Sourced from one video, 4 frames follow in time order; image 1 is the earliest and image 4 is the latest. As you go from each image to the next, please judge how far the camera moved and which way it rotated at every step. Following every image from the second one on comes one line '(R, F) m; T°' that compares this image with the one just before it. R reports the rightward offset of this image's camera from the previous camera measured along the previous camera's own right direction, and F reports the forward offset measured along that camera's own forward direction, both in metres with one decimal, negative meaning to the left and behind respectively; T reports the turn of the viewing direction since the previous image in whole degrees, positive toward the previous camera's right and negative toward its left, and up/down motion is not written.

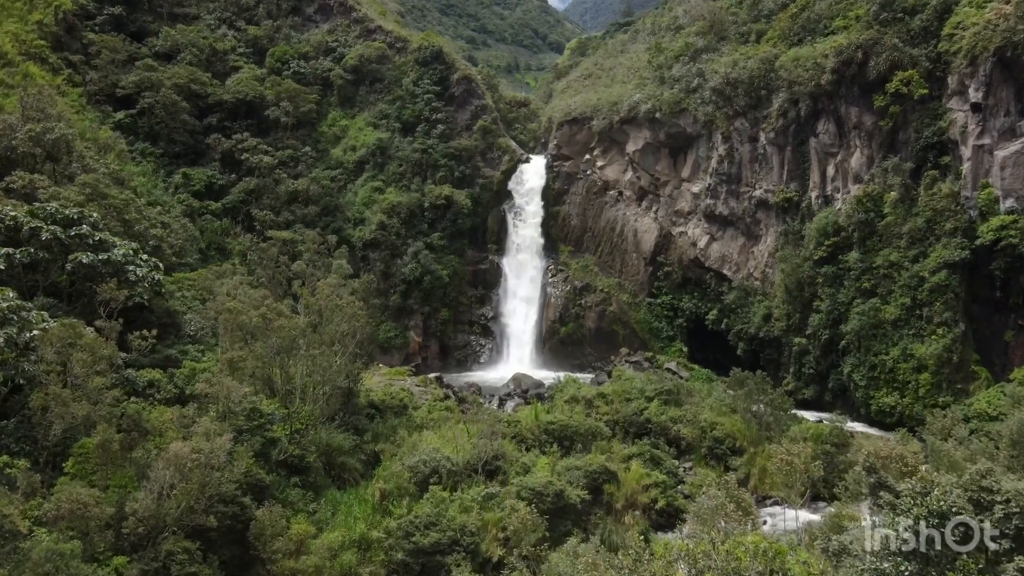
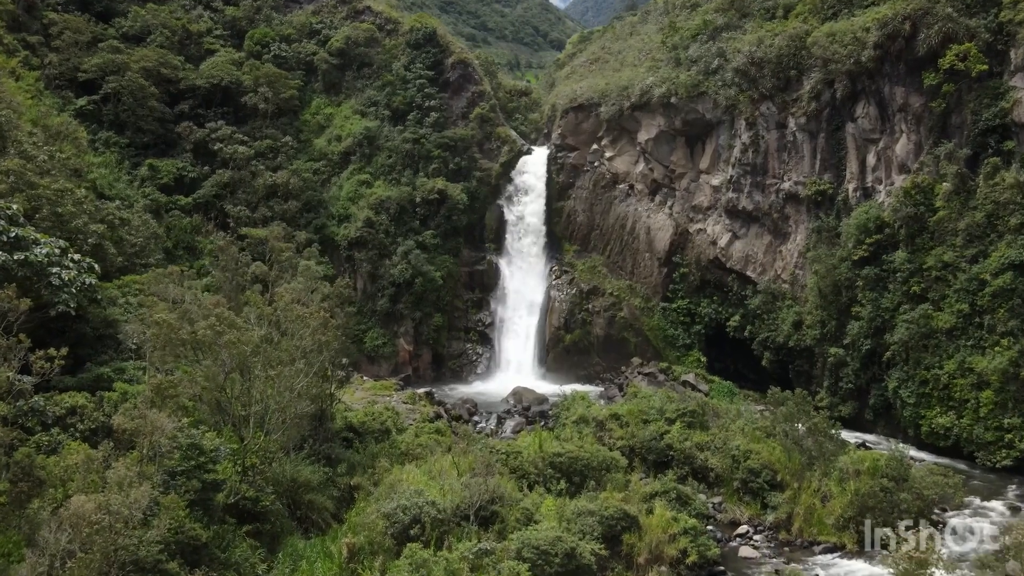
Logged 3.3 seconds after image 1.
(0.0, +2.5) m; 0°
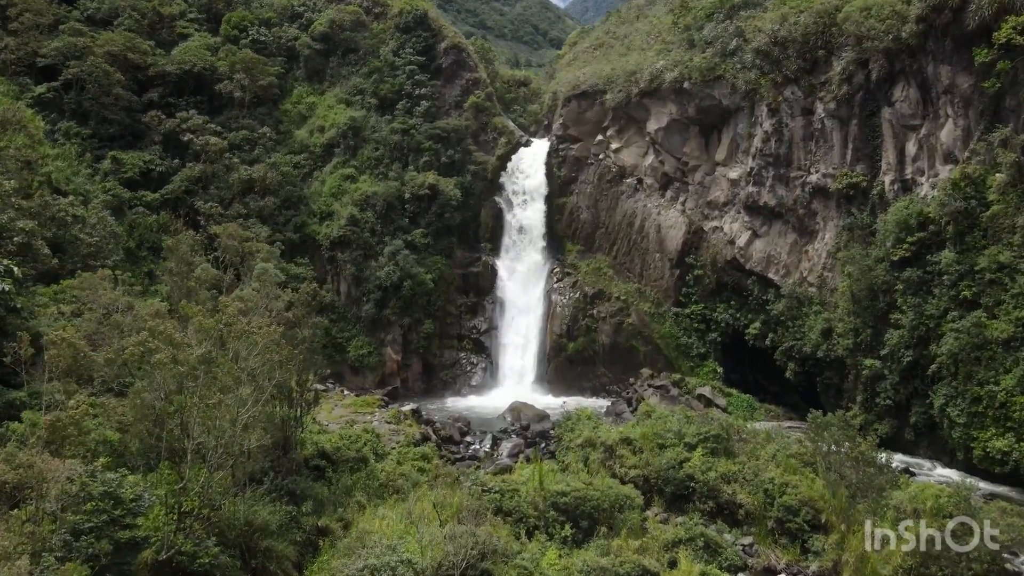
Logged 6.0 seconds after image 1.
(+0.1, +2.1) m; 0°
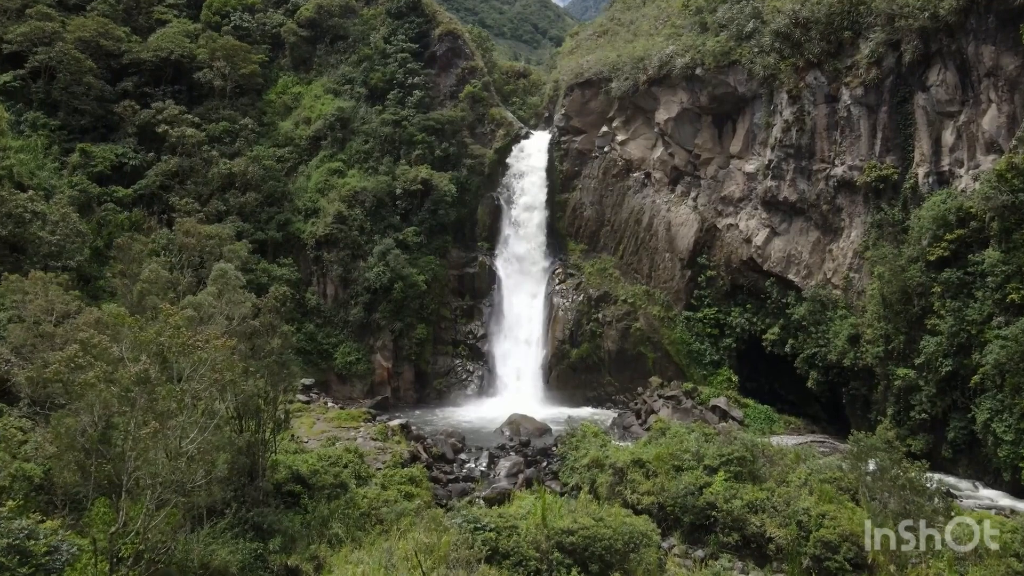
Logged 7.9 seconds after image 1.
(0.0, +1.6) m; 0°
